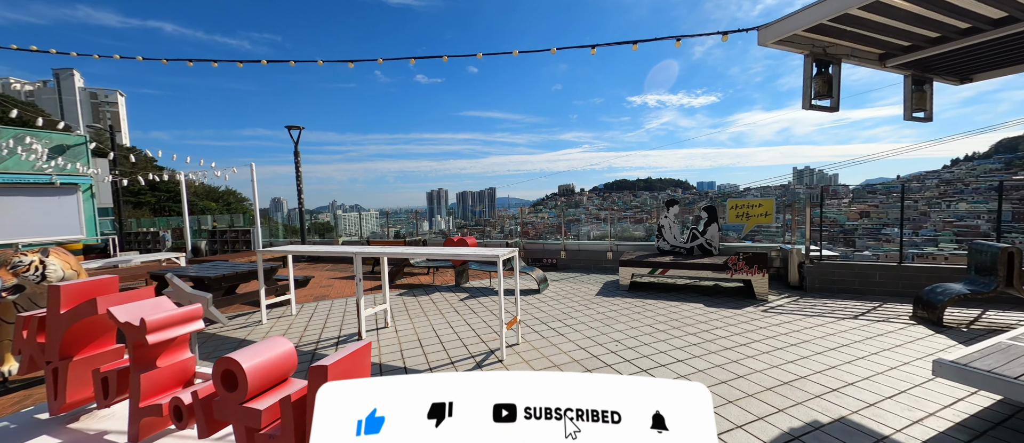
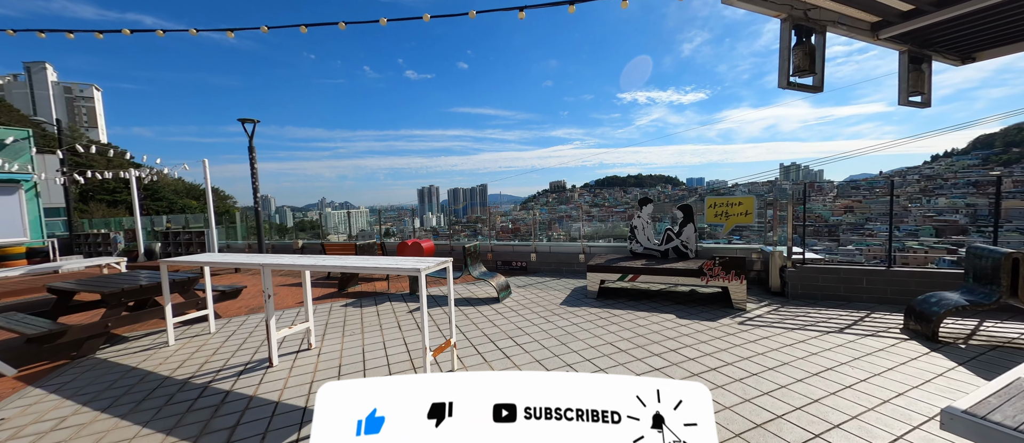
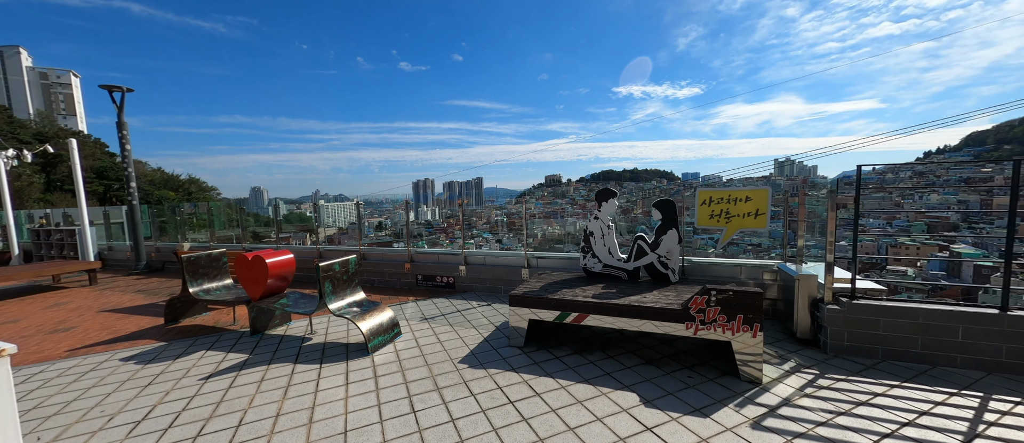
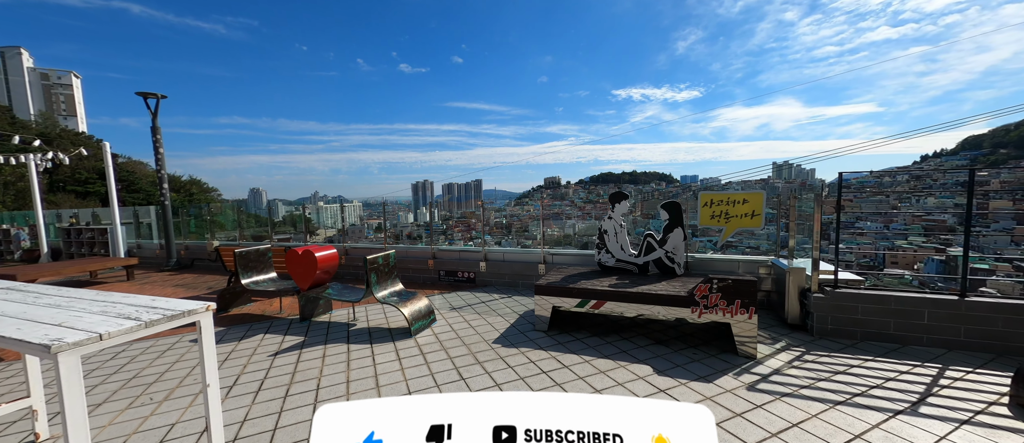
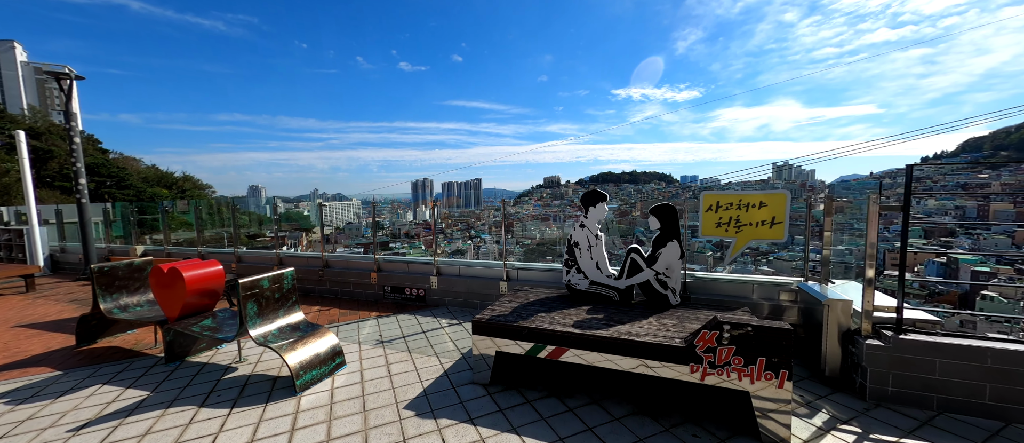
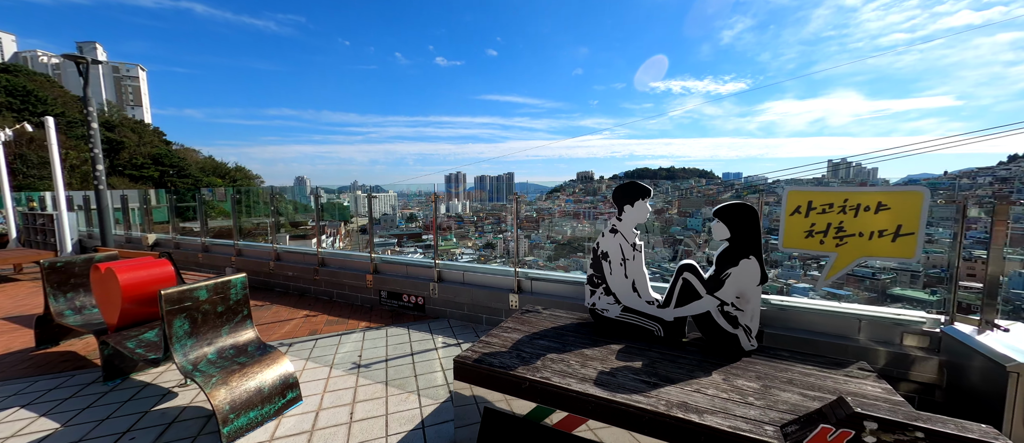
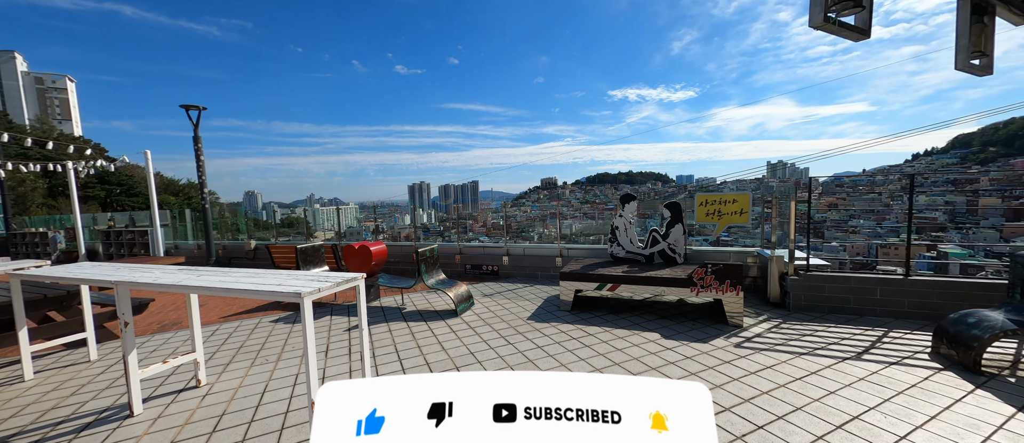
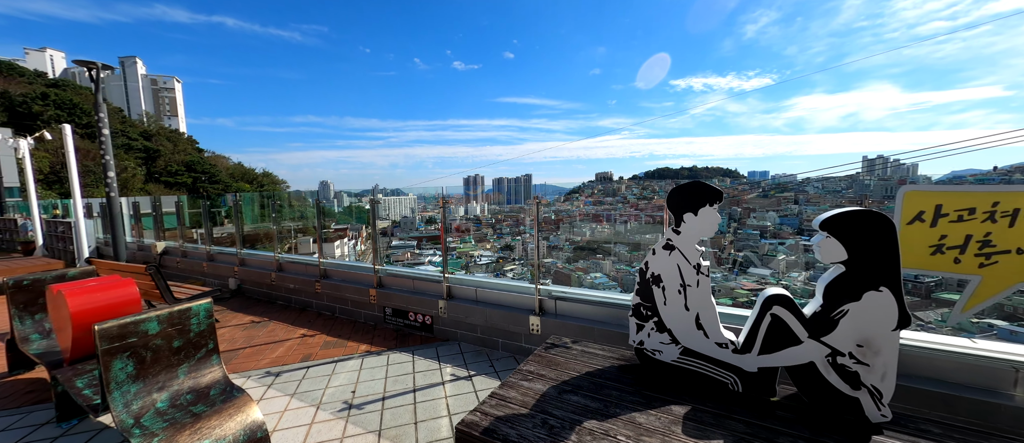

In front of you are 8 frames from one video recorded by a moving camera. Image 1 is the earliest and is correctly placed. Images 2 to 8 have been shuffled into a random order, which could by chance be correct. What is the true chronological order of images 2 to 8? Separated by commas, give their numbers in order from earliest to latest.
2, 7, 4, 3, 5, 6, 8
